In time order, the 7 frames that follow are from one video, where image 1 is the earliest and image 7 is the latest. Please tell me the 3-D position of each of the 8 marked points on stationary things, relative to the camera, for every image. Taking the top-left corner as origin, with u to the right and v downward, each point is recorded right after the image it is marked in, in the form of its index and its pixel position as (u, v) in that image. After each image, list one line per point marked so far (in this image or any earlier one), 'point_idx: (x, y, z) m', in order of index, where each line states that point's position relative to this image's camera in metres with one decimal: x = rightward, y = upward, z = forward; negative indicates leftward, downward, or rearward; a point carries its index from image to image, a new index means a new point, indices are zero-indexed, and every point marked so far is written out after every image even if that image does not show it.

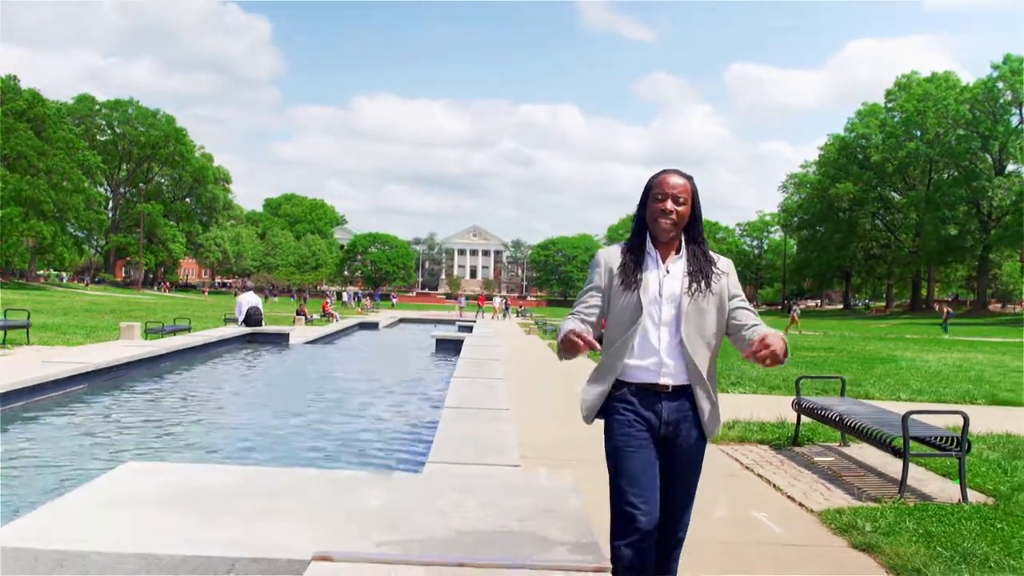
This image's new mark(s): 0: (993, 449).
0: (+4.5, -1.5, +7.4) m
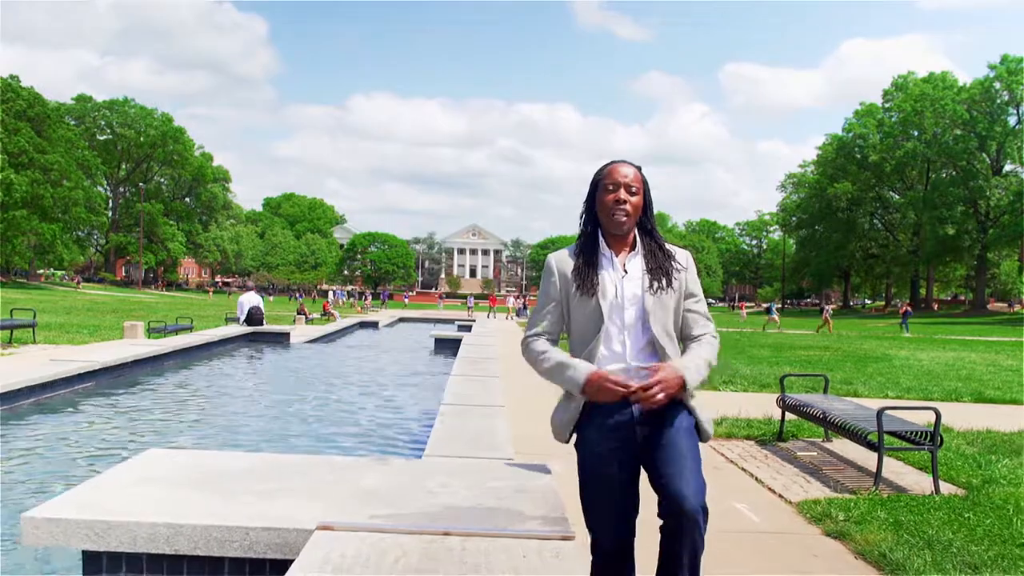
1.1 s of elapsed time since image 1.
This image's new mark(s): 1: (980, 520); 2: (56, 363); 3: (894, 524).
0: (+4.4, -1.5, +7.7) m
1: (+3.0, -1.5, +5.1) m
2: (-6.1, -1.0, +10.6) m
3: (+2.3, -1.5, +4.9) m
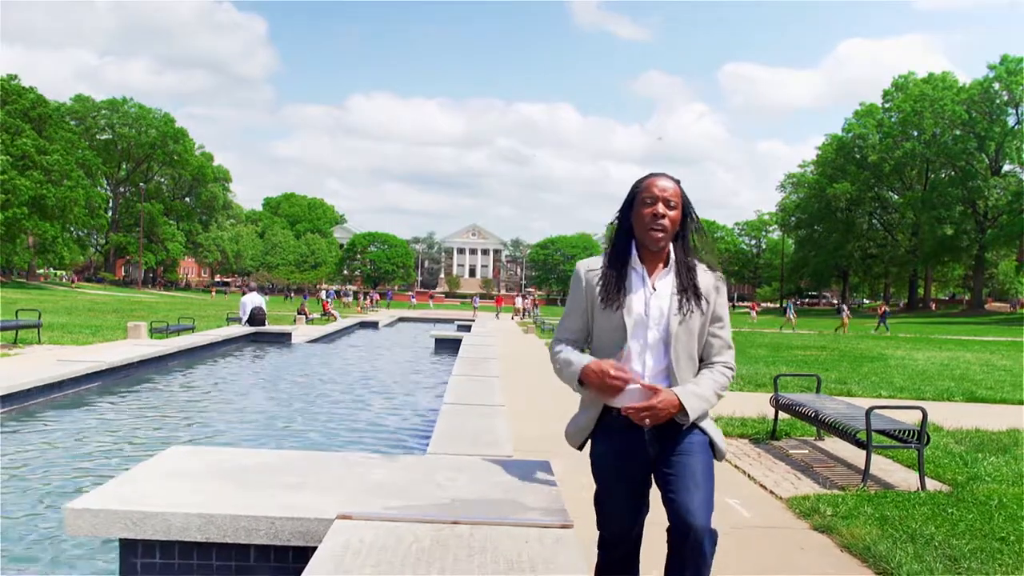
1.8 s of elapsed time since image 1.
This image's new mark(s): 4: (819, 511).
0: (+4.4, -1.5, +7.9) m
1: (+3.0, -1.5, +5.2) m
2: (-6.1, -1.0, +10.8) m
3: (+2.3, -1.5, +5.1) m
4: (+2.0, -1.5, +5.3) m
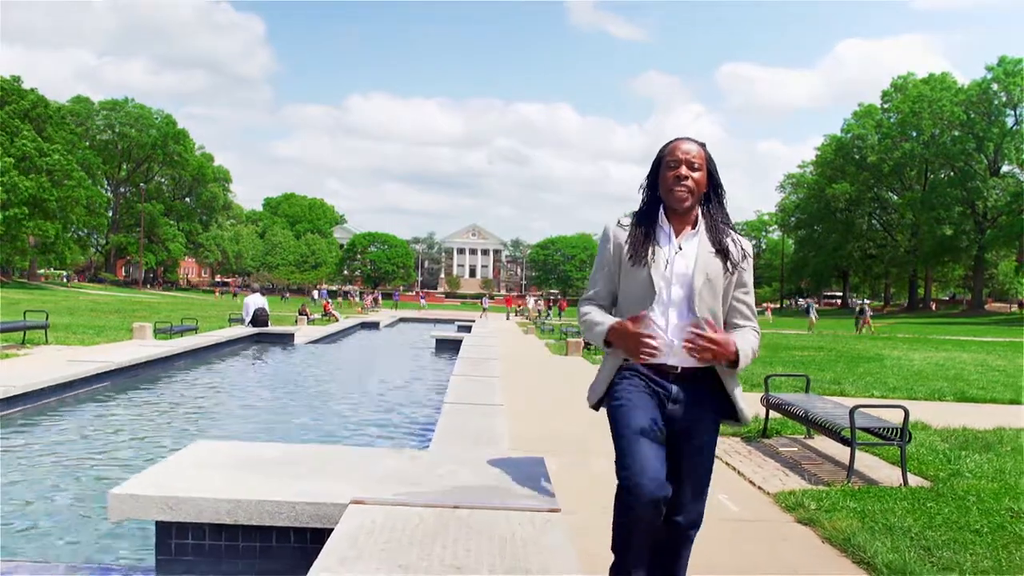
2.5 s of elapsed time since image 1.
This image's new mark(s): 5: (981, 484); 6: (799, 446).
0: (+4.4, -1.6, +8.2) m
1: (+3.0, -1.5, +5.5) m
2: (-6.1, -1.1, +11.0) m
3: (+2.3, -1.5, +5.3) m
4: (+2.0, -1.5, +5.5) m
5: (+3.7, -1.5, +6.3) m
6: (+2.7, -1.5, +7.6) m
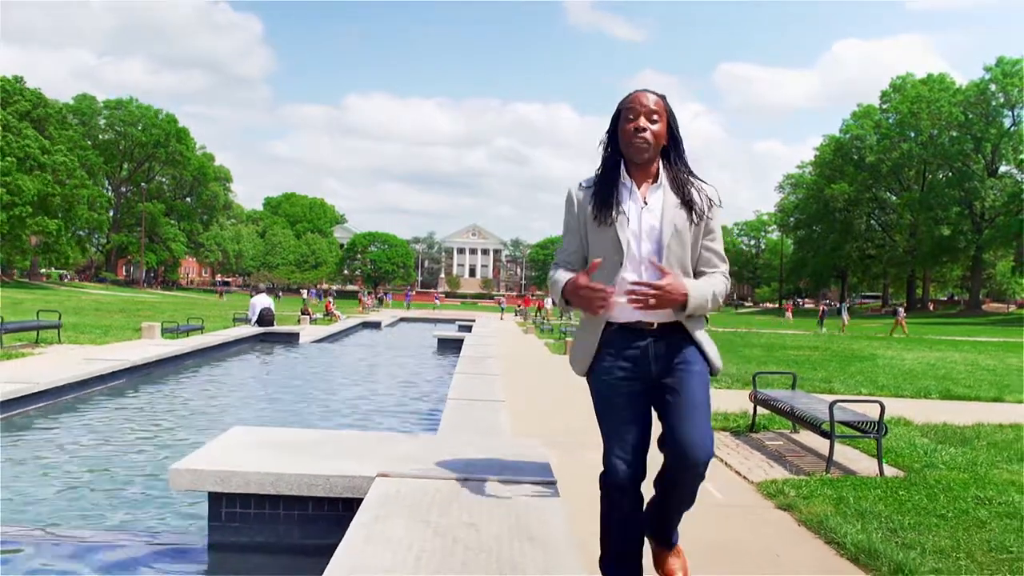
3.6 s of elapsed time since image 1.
0: (+4.4, -1.6, +8.6) m
1: (+3.0, -1.5, +5.9) m
2: (-6.1, -1.1, +11.4) m
3: (+2.3, -1.5, +5.7) m
4: (+2.0, -1.5, +5.9) m
5: (+3.7, -1.6, +6.7) m
6: (+2.7, -1.5, +8.0) m
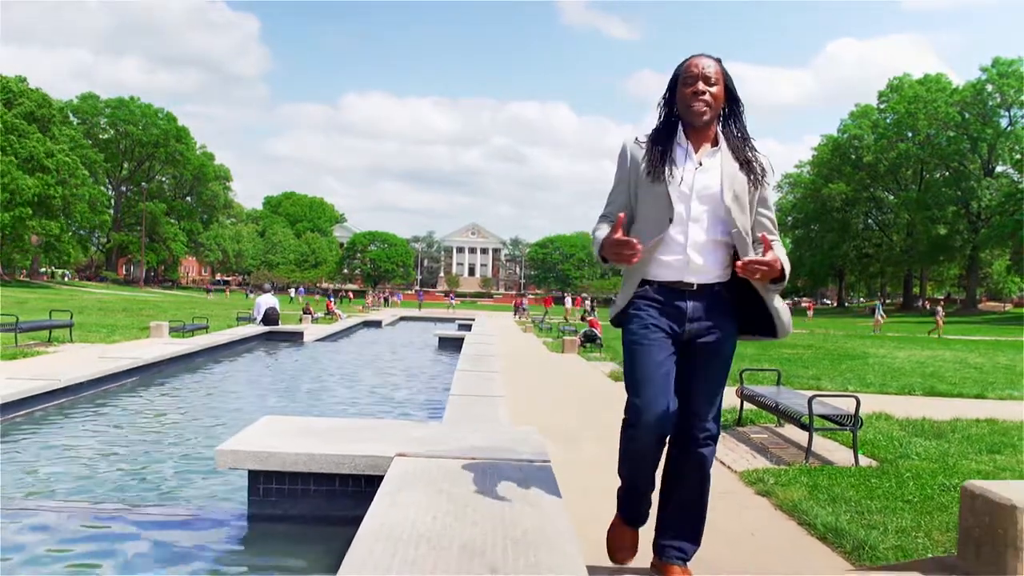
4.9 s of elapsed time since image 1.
0: (+4.4, -1.6, +9.0) m
1: (+3.0, -1.6, +6.4) m
2: (-6.1, -1.1, +11.9) m
3: (+2.3, -1.5, +6.2) m
4: (+2.0, -1.5, +6.4) m
5: (+3.7, -1.6, +7.2) m
6: (+2.7, -1.5, +8.5) m
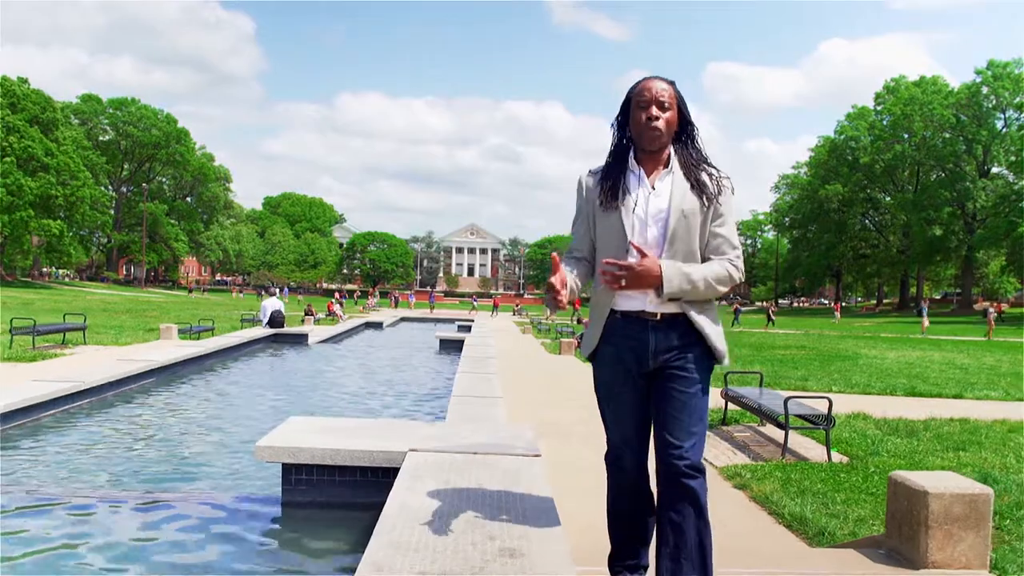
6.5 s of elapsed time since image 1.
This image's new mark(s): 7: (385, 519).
0: (+4.4, -1.7, +9.6) m
1: (+2.9, -1.7, +6.9) m
2: (-6.1, -1.2, +12.4) m
3: (+2.3, -1.6, +6.8) m
4: (+2.0, -1.6, +7.0) m
5: (+3.7, -1.7, +7.7) m
6: (+2.7, -1.6, +9.0) m
7: (-0.6, -1.1, +3.8) m
